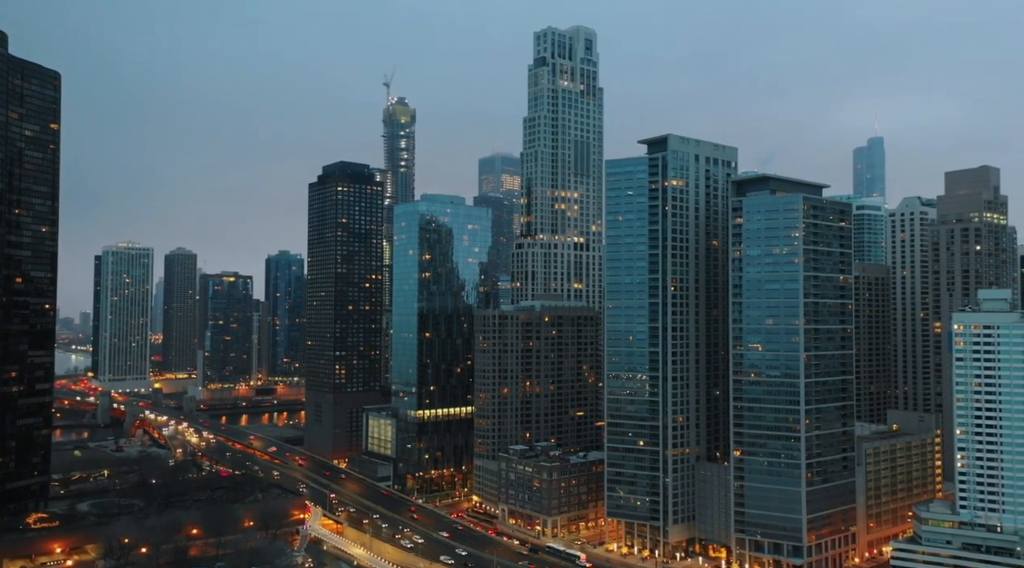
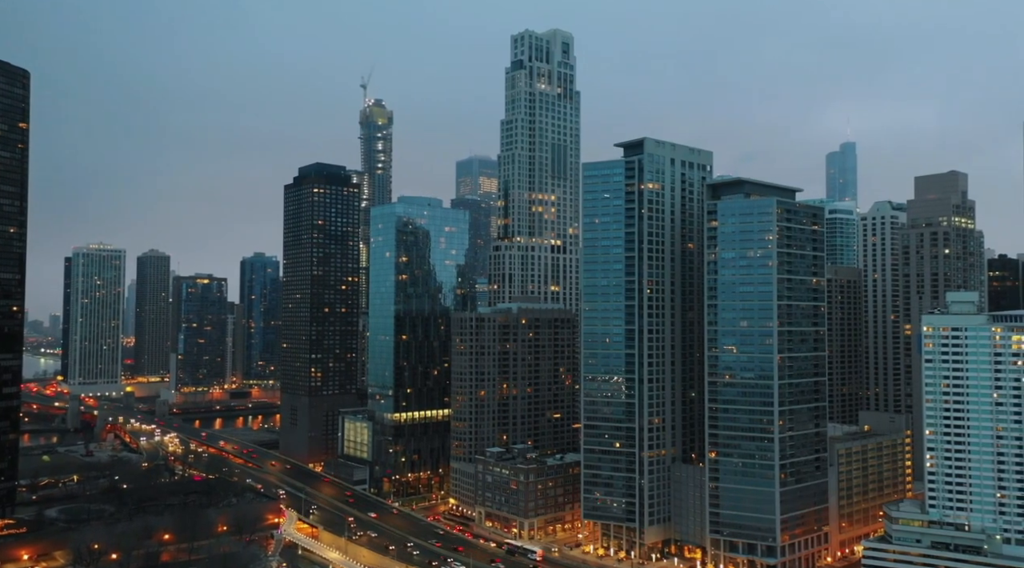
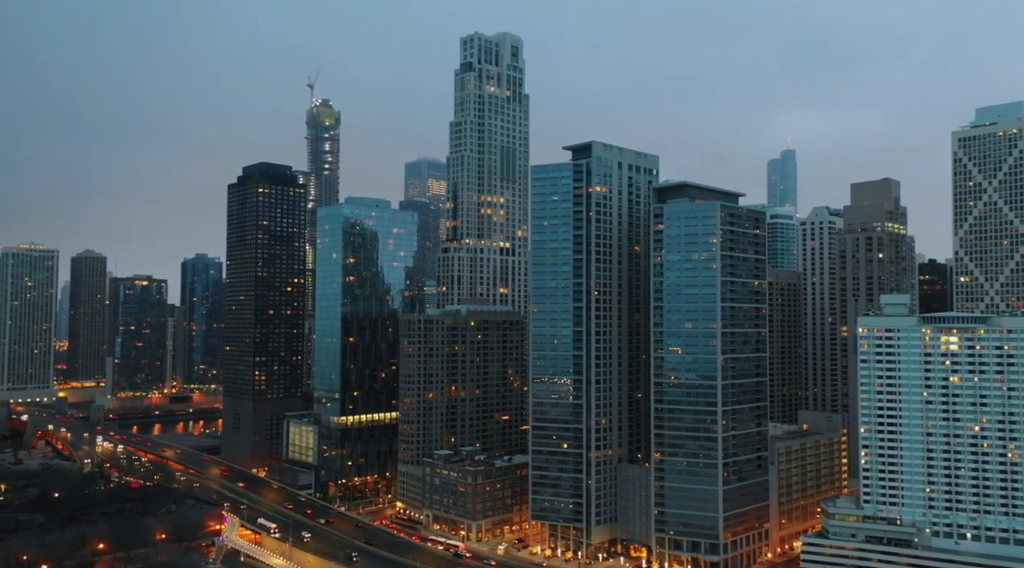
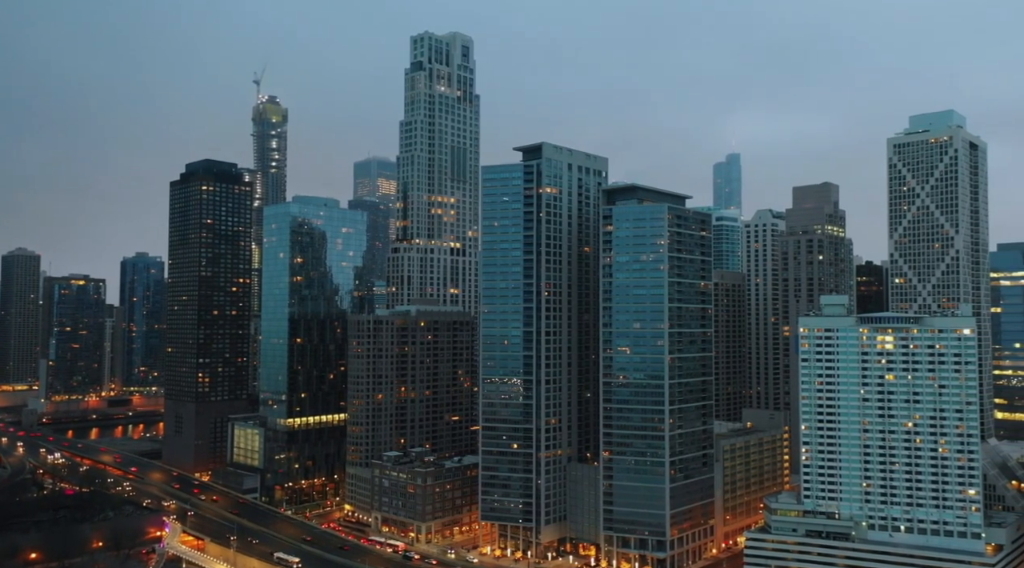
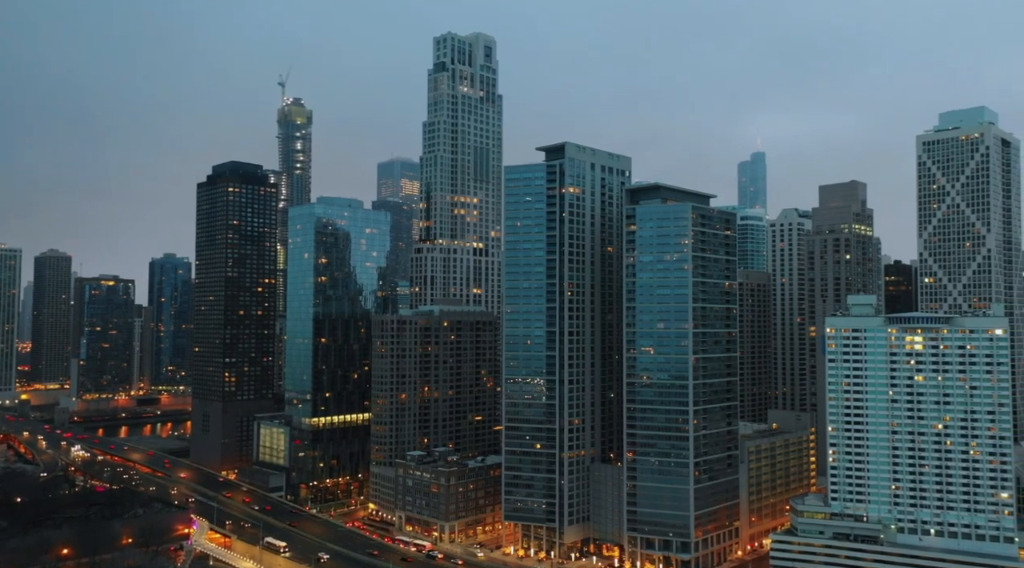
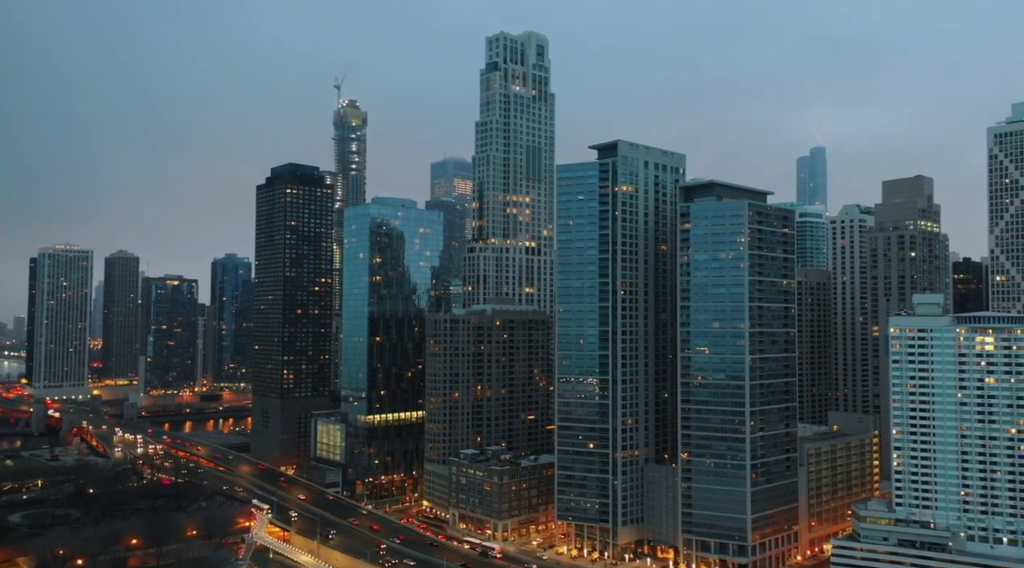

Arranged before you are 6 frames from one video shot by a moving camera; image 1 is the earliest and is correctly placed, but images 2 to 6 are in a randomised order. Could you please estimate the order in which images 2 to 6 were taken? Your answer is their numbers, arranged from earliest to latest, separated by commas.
2, 6, 3, 5, 4
